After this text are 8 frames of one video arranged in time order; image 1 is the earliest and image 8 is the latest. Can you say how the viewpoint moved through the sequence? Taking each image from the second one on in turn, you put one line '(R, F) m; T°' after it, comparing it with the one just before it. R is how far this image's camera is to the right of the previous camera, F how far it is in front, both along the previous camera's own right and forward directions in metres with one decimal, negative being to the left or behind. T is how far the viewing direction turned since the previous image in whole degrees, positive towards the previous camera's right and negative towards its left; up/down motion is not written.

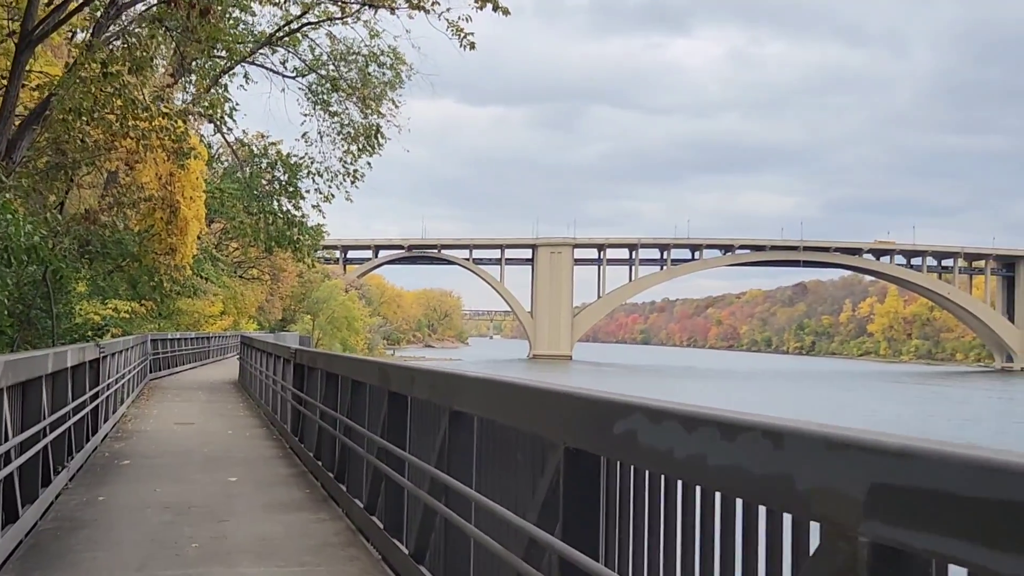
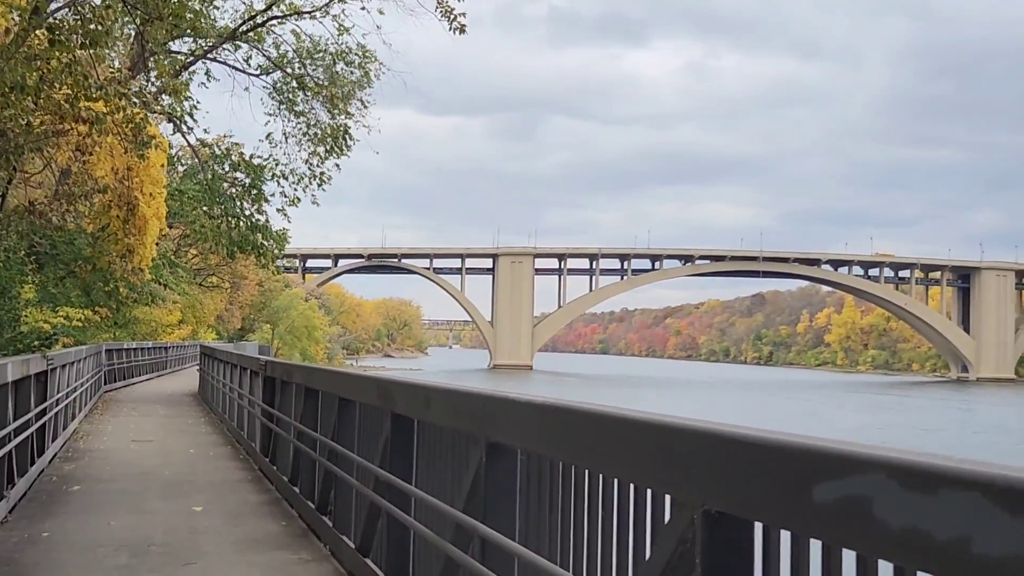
(-0.3, +0.8) m; +2°
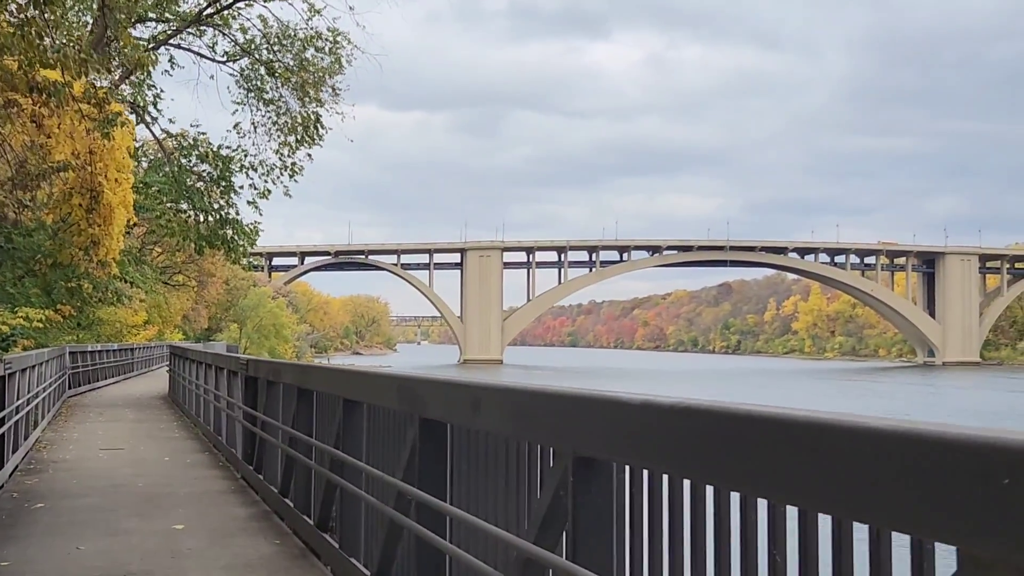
(-0.3, +0.7) m; +2°
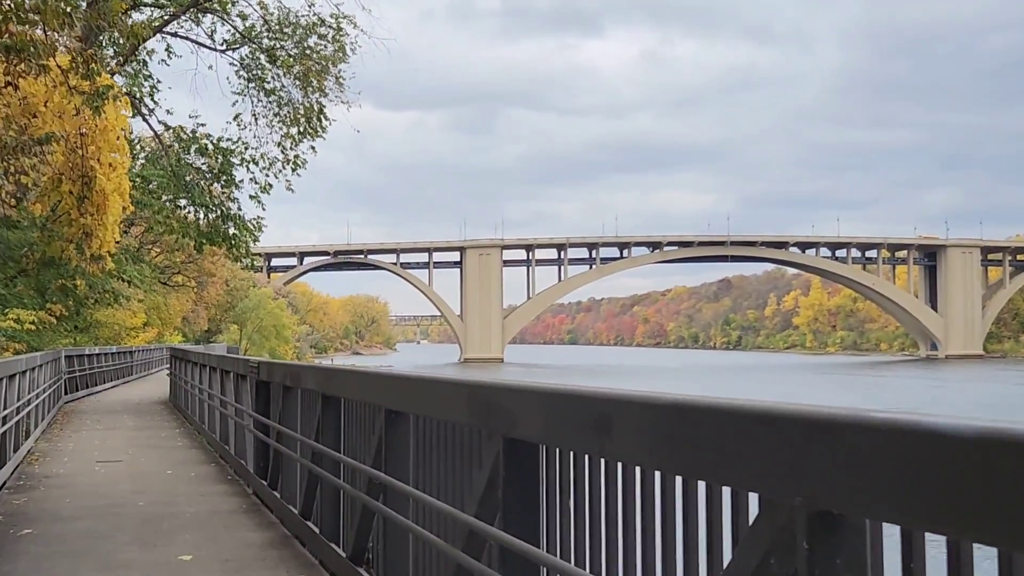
(-0.3, +0.9) m; 0°
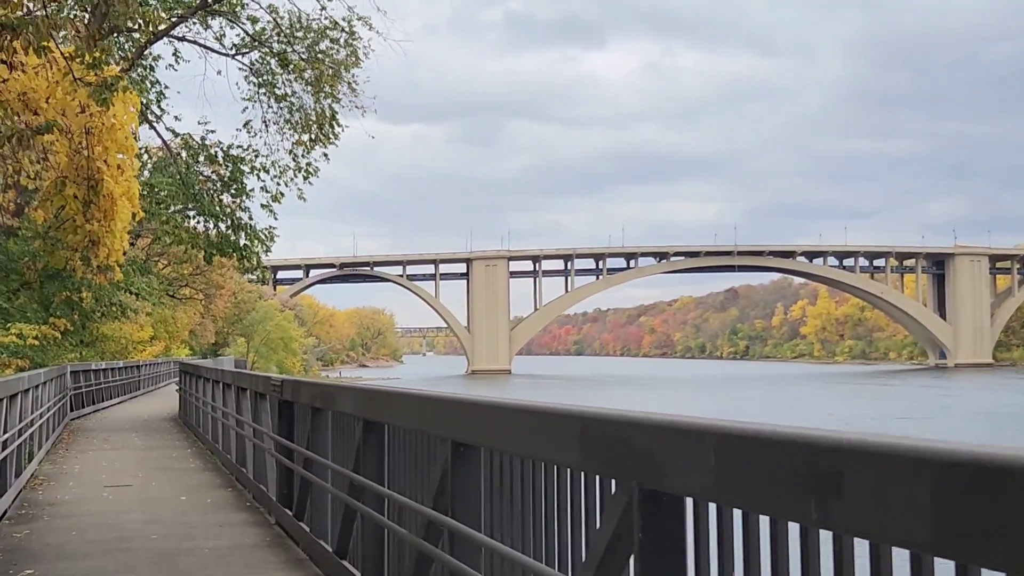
(-0.3, +0.7) m; 0°
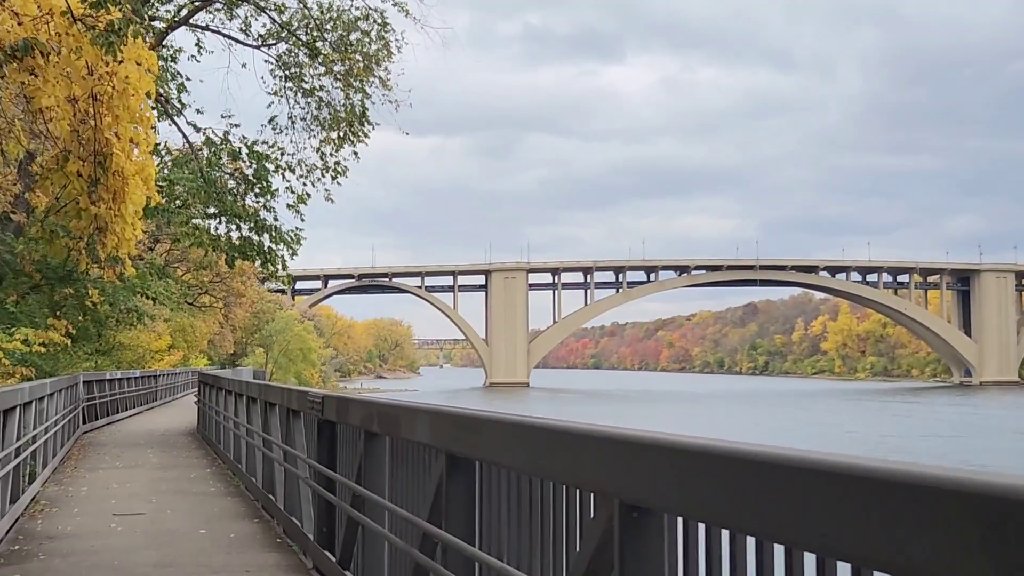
(-0.4, +1.2) m; -1°
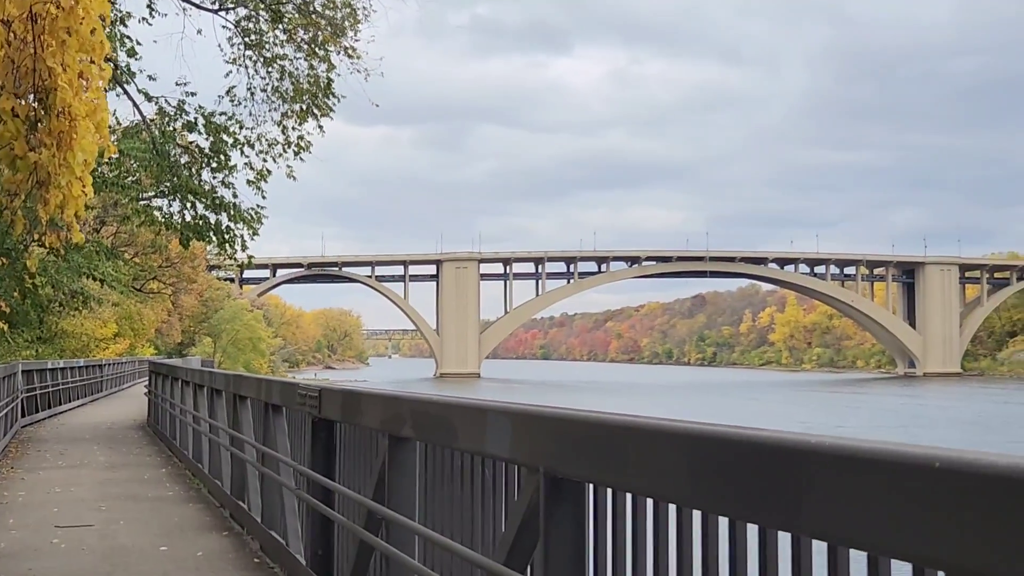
(-0.4, +1.0) m; +3°
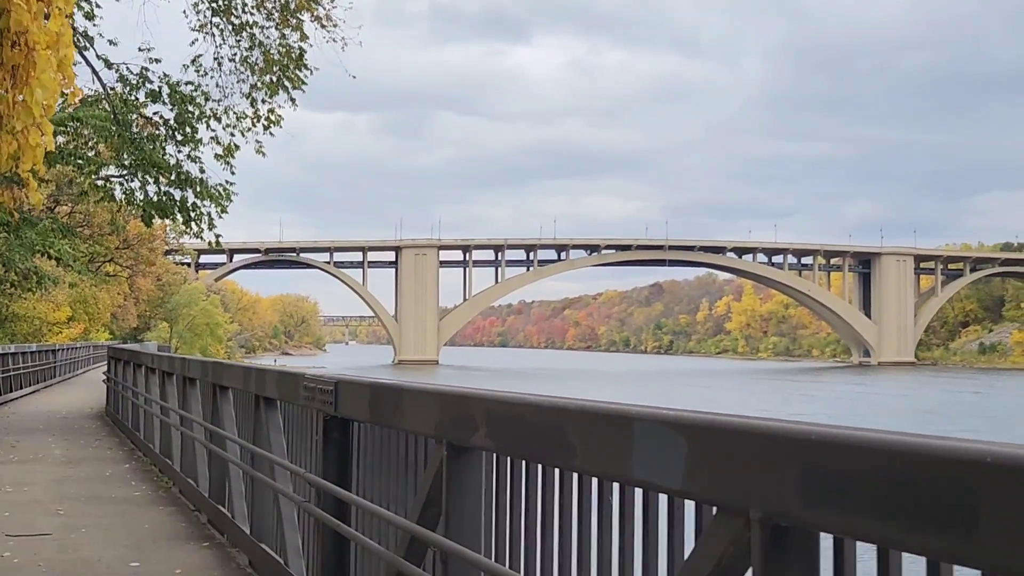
(-0.4, +0.8) m; +2°
